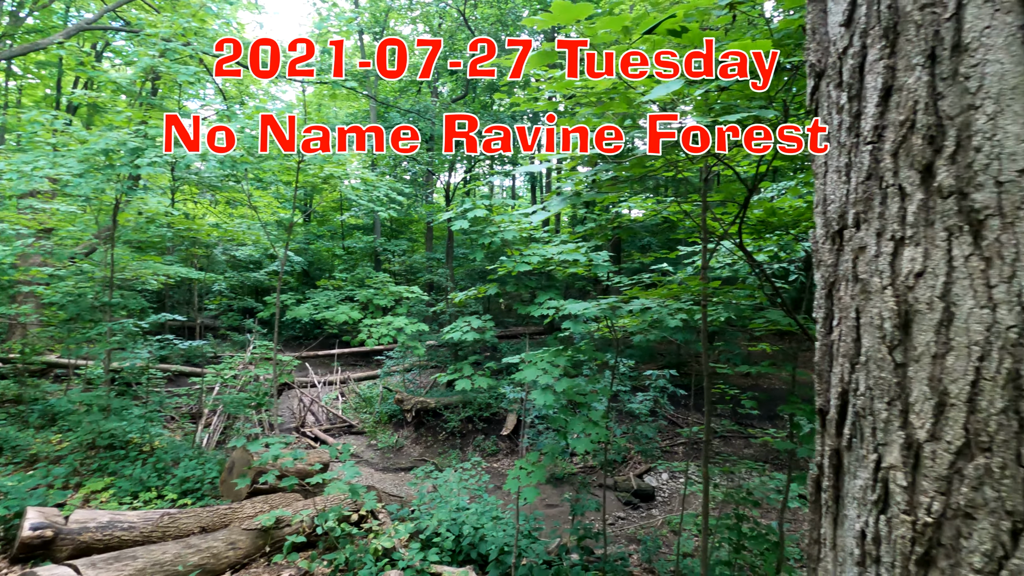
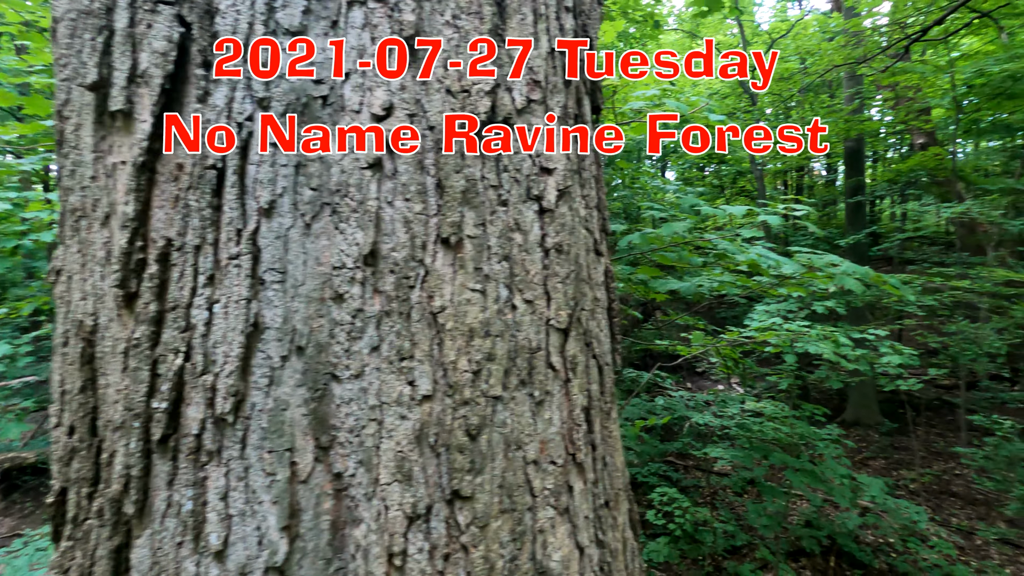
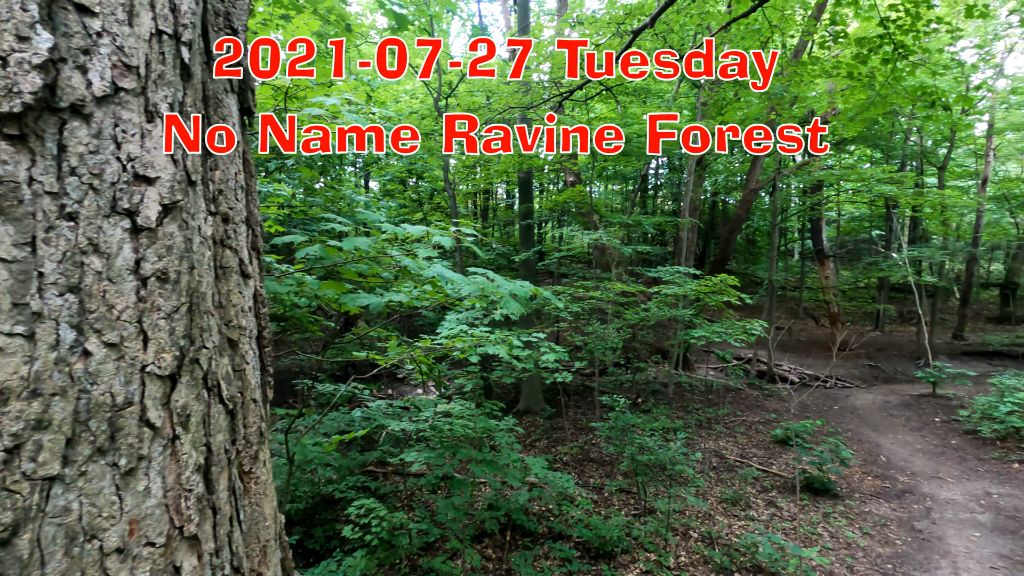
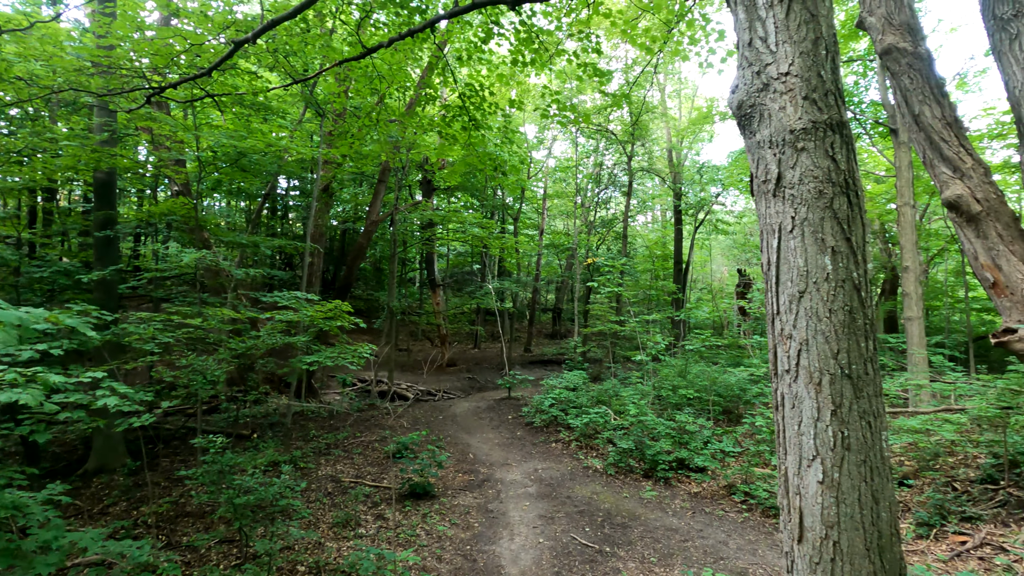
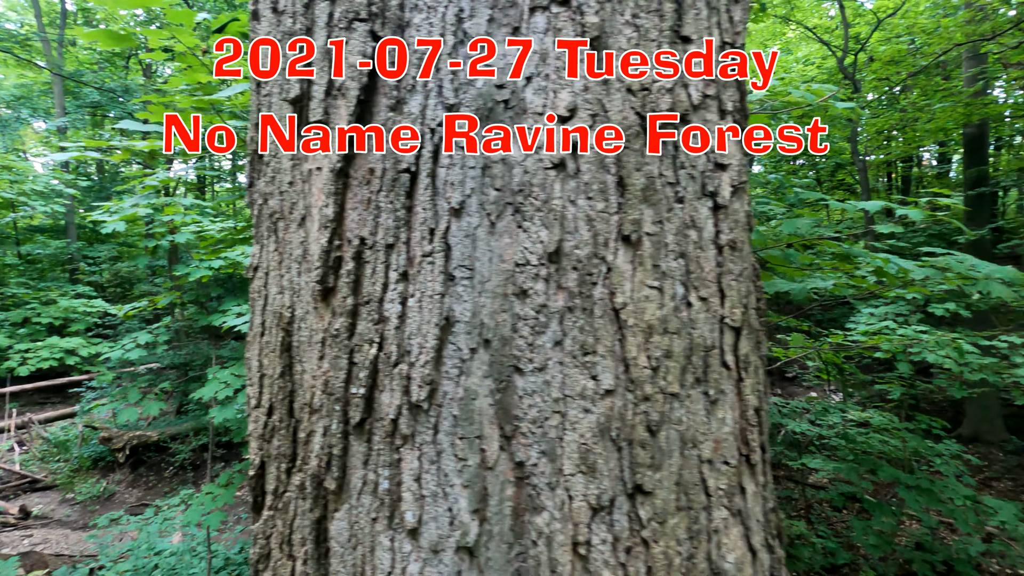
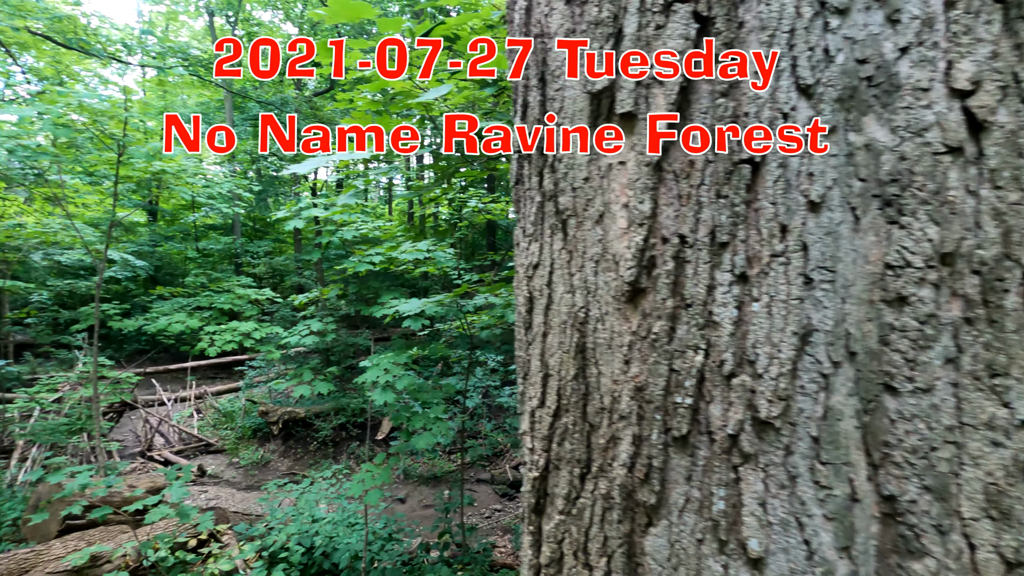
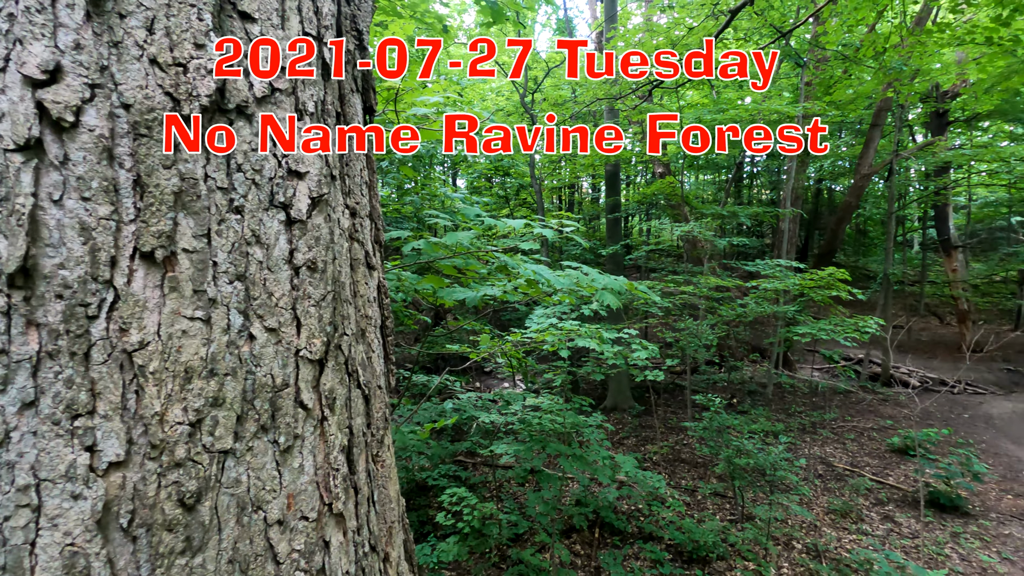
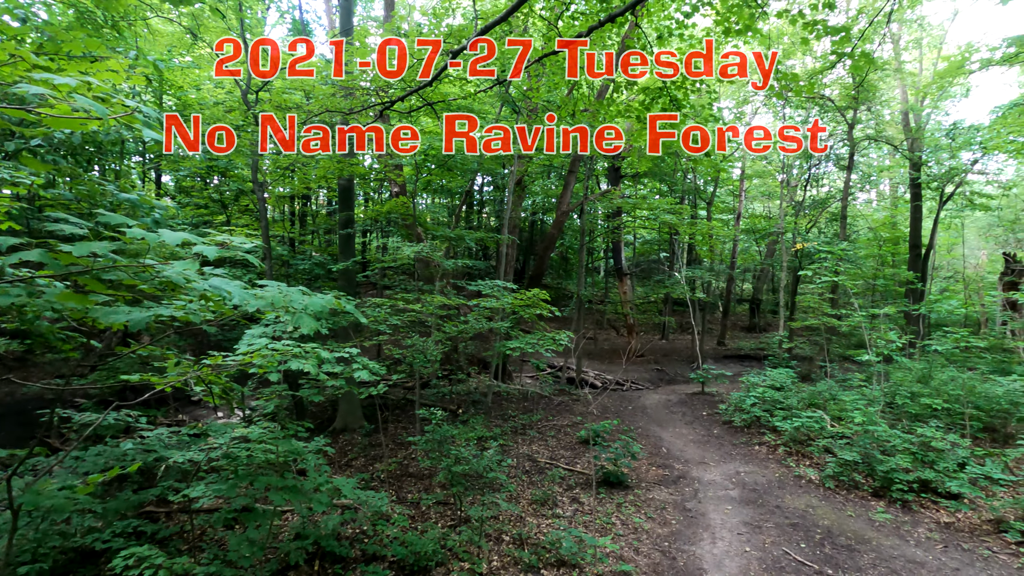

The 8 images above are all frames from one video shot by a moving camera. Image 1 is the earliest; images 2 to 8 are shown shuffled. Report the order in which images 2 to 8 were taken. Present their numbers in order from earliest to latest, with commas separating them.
6, 5, 2, 7, 3, 8, 4
